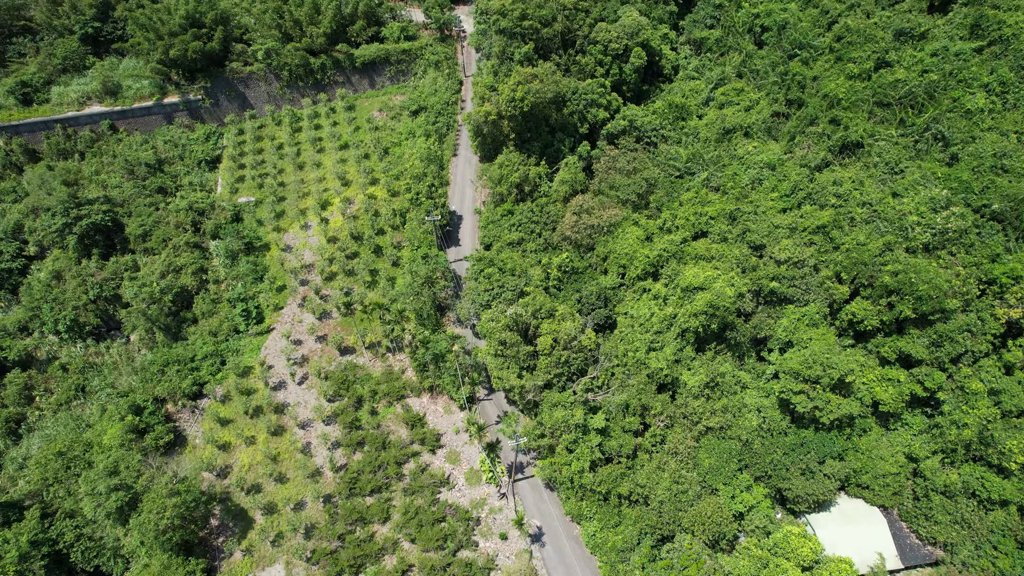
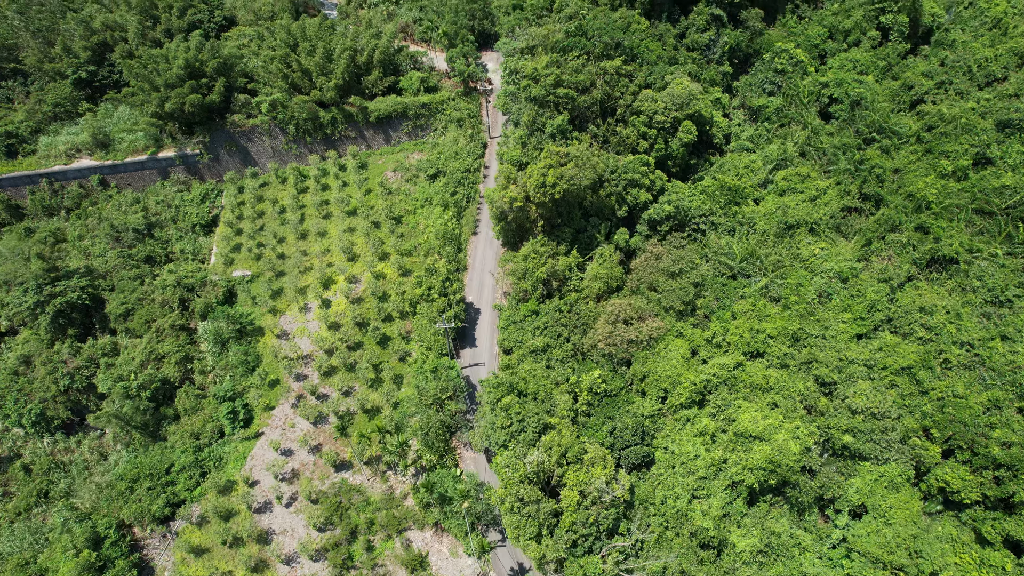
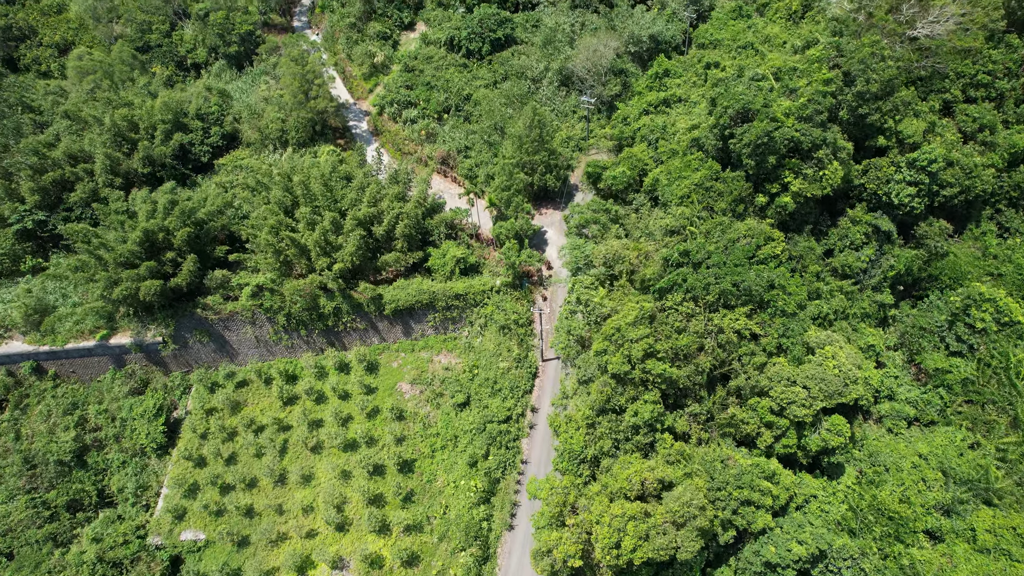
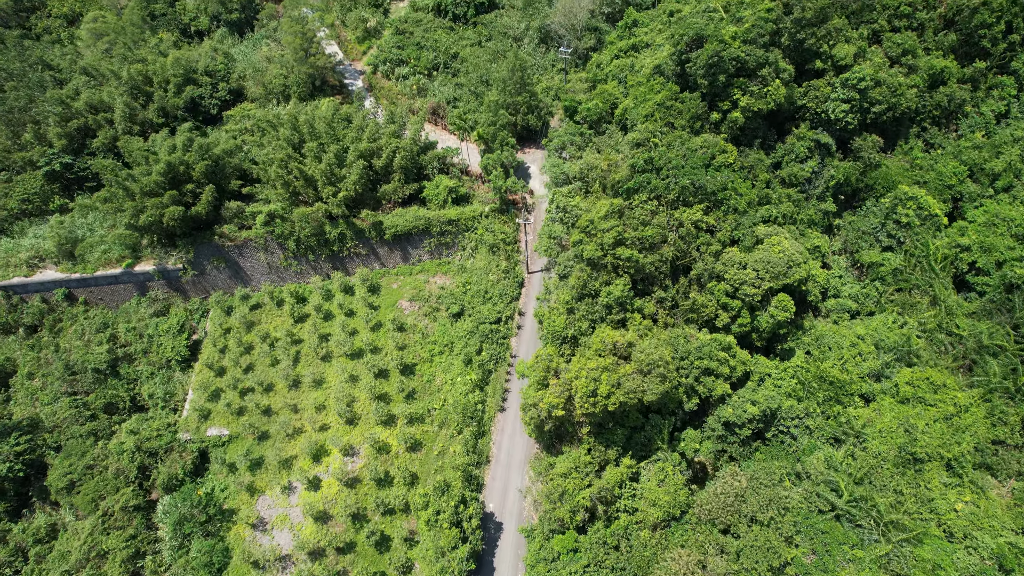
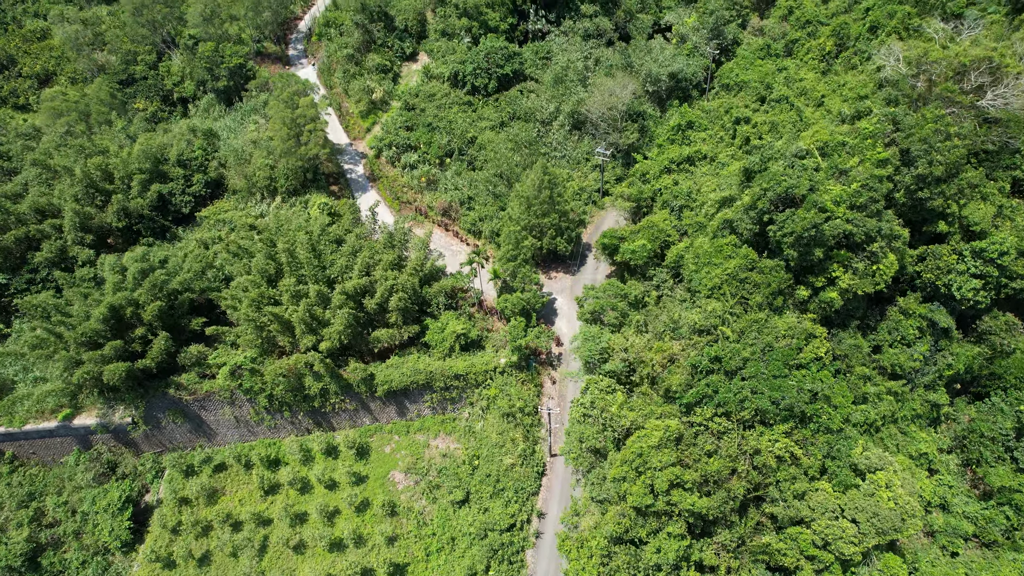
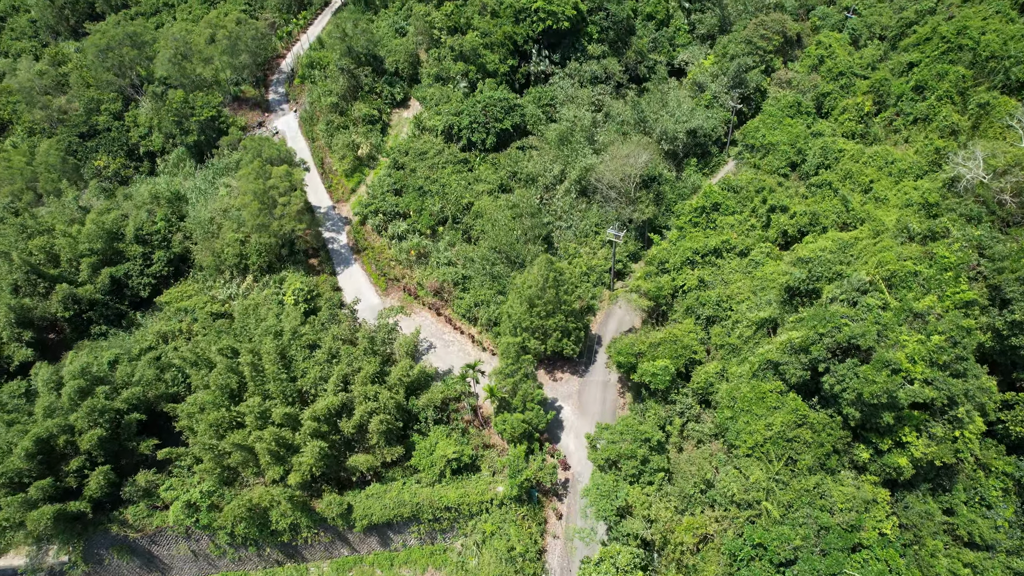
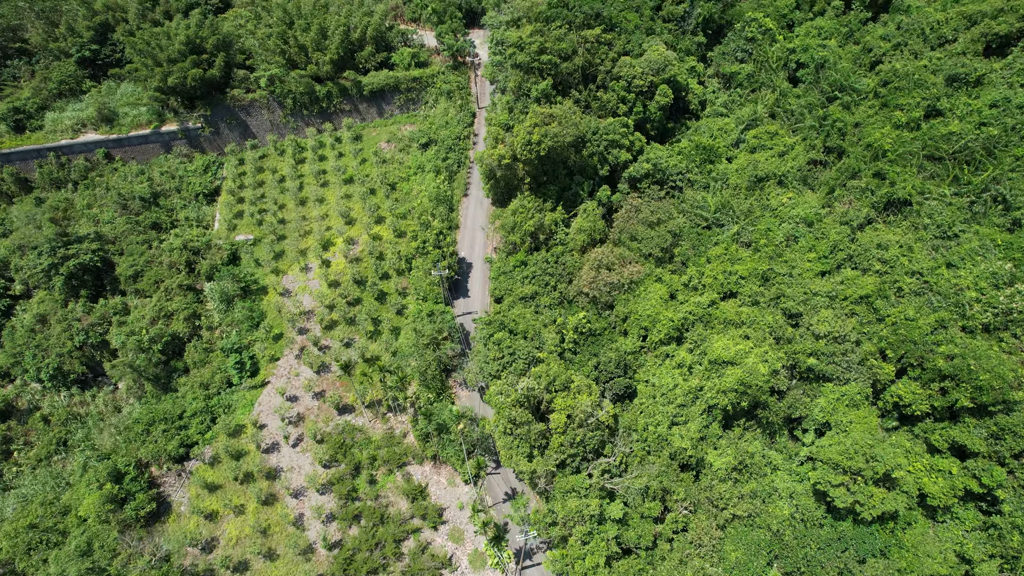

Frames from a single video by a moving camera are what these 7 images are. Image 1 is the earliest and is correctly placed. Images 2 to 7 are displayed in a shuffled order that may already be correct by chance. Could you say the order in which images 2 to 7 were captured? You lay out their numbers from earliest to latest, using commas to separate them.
7, 2, 4, 3, 5, 6
